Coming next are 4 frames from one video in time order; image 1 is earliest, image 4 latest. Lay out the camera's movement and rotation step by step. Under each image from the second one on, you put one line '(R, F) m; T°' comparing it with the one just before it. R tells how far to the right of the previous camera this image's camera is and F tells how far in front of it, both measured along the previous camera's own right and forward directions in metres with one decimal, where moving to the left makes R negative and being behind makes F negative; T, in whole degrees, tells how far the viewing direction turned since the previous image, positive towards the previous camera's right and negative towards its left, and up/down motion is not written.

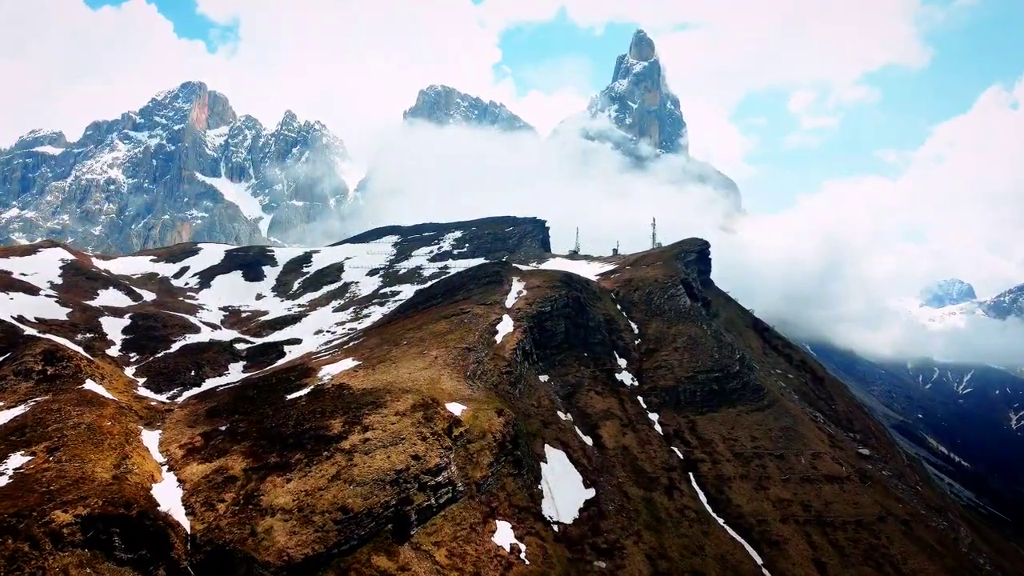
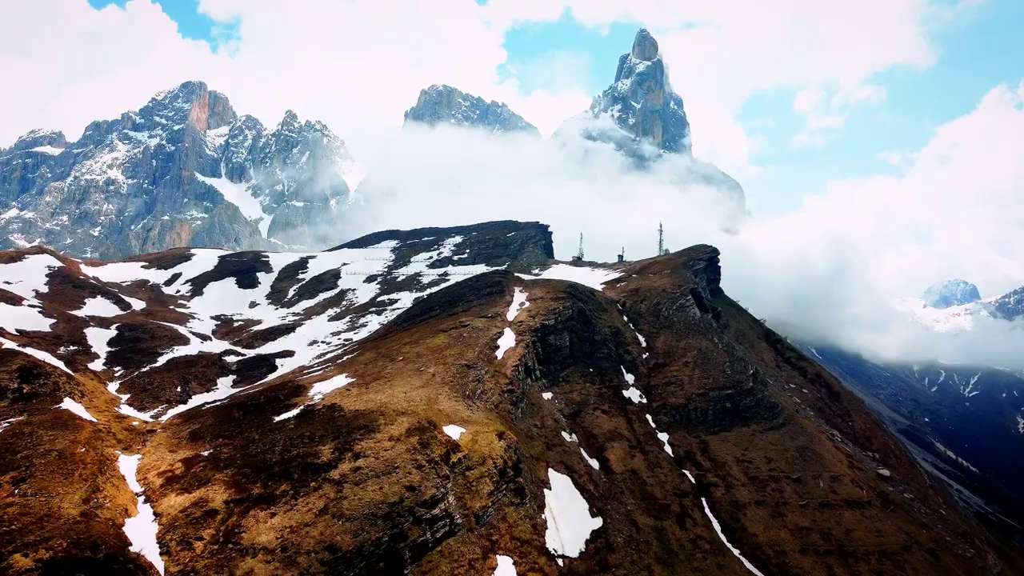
(0.0, +4.7) m; 0°
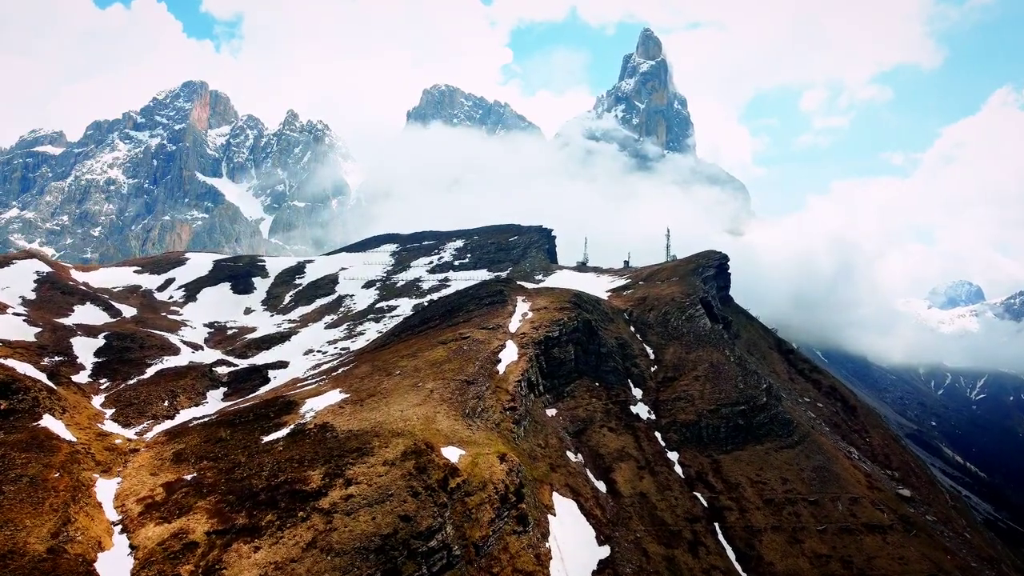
(0.0, +4.2) m; 0°
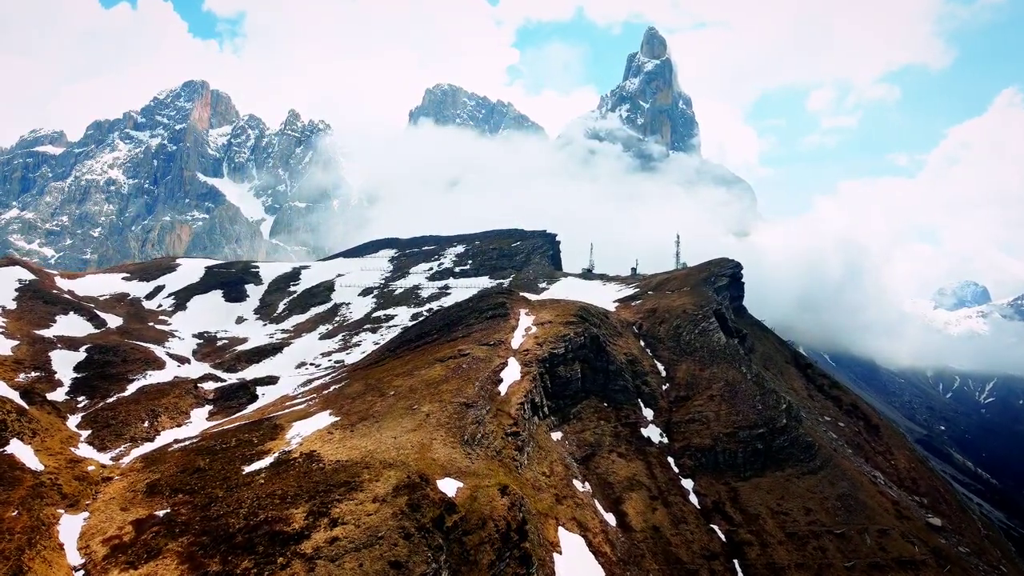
(0.0, +5.7) m; 0°
